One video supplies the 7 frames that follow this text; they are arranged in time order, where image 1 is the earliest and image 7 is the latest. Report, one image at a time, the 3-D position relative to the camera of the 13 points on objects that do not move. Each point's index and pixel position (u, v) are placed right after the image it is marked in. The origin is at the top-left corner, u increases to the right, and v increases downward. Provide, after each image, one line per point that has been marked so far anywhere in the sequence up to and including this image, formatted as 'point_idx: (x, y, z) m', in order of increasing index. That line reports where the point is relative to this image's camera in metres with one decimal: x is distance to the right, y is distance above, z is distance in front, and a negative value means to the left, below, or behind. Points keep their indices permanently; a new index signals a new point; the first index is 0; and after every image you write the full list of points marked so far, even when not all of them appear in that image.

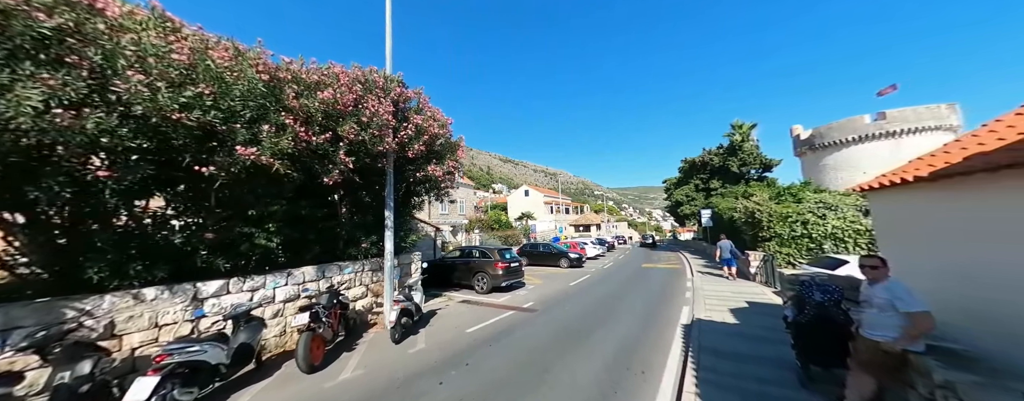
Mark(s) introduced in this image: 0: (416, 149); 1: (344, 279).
0: (-2.4, +1.3, +7.4) m
1: (-3.7, -1.7, +6.4) m
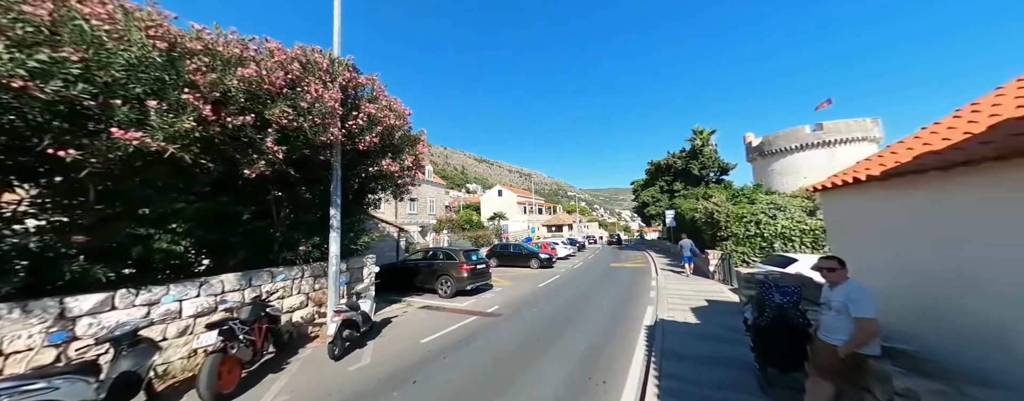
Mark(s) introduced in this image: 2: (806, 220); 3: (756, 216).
0: (-3.3, +1.4, +6.7) m
1: (-4.5, -1.7, +5.6) m
2: (+11.6, -0.8, +11.6) m
3: (+10.5, -0.7, +12.6) m
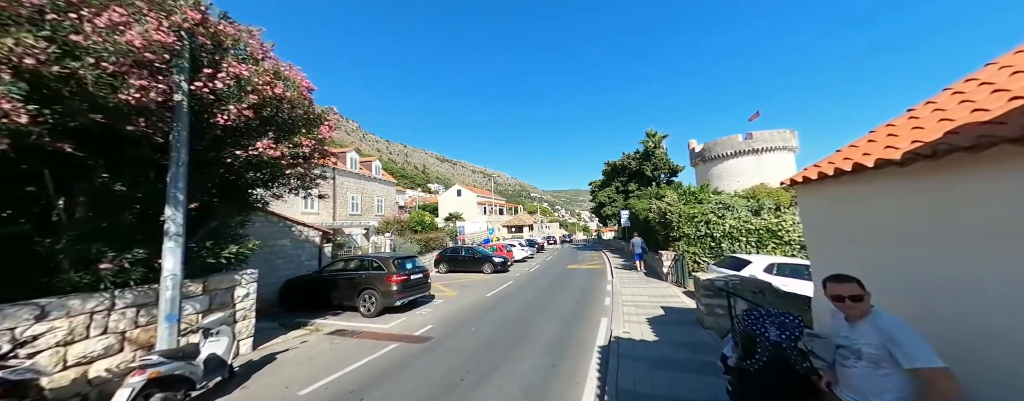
0: (-4.6, +1.4, +4.8) m
1: (-5.7, -1.6, +3.6) m
2: (+9.5, -0.8, +11.6) m
3: (+8.3, -0.7, +12.4) m
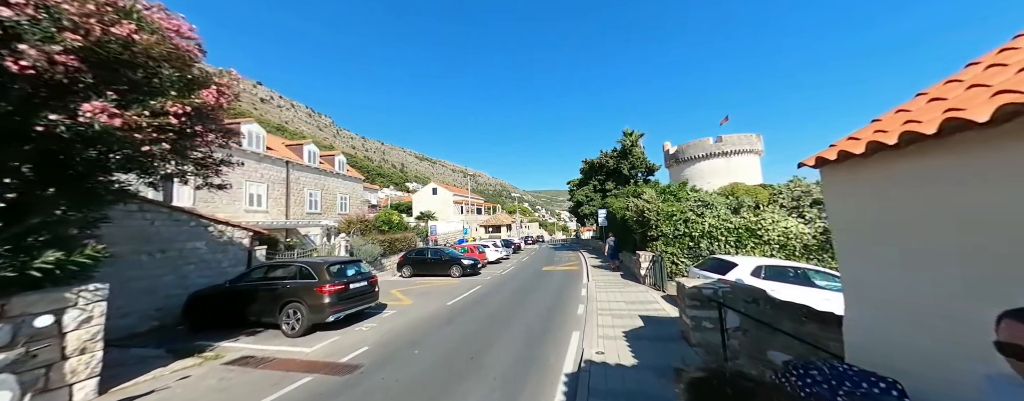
0: (-5.4, +1.6, +3.3) m
1: (-6.4, -1.4, +2.0) m
2: (+8.3, -0.7, +11.0) m
3: (+7.0, -0.6, +11.8) m
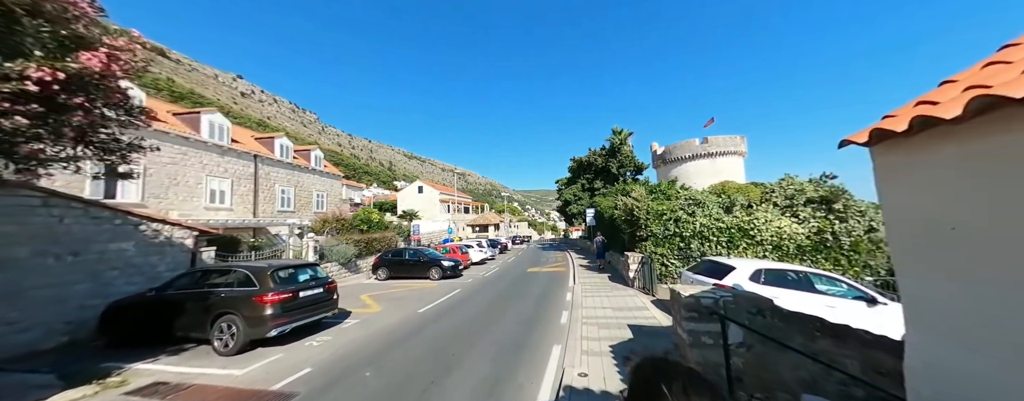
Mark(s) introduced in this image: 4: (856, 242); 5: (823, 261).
0: (-5.8, +1.7, +2.3) m
1: (-6.8, -1.3, +0.9) m
2: (+7.6, -0.6, +10.4) m
3: (+6.3, -0.5, +11.2) m
4: (+10.9, -1.3, +9.2) m
5: (+10.2, -2.0, +9.5) m
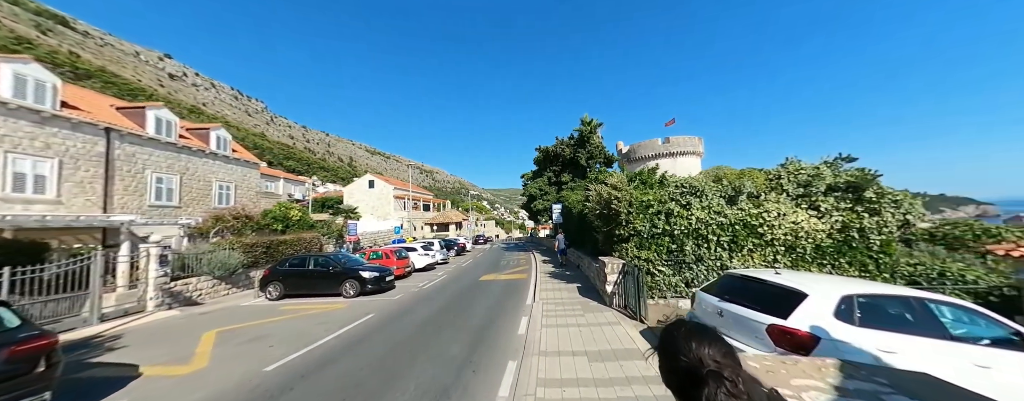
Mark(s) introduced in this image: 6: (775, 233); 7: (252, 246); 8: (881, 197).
0: (-6.6, +2.1, -1.6) m
1: (-7.4, -1.0, -3.0) m
2: (+5.8, -0.3, +8.0) m
3: (+4.5, -0.1, +8.6) m
4: (+9.2, -1.0, +7.1) m
5: (+8.5, -1.7, +7.3) m
6: (+6.9, -0.8, +7.6) m
7: (-11.5, -2.0, +12.8) m
8: (+9.1, +0.1, +7.2) m
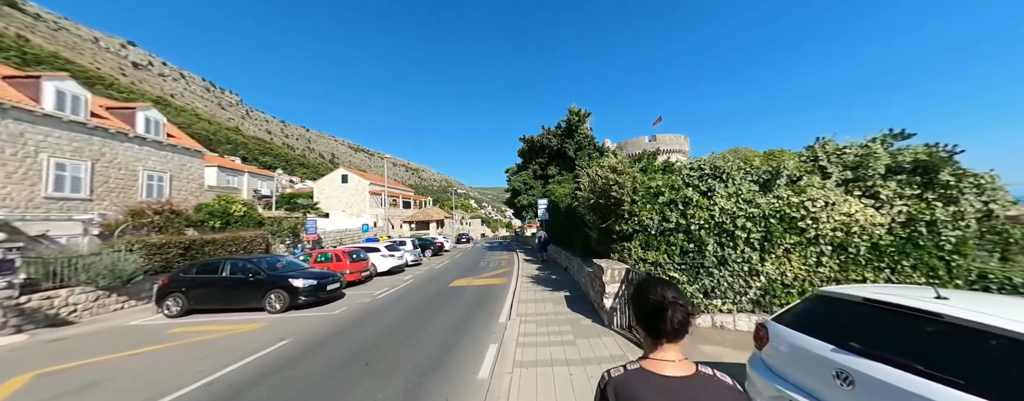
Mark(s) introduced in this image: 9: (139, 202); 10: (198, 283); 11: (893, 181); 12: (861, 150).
0: (-6.9, +2.4, -3.9) m
1: (-7.6, -0.7, -5.4) m
2: (+5.2, 0.0, +6.2) m
3: (+3.8, +0.2, +6.7) m
4: (+8.6, -0.7, +5.4) m
5: (+7.8, -1.4, +5.6) m
6: (+6.2, -0.5, +5.8) m
7: (-12.4, -1.7, +10.3) m
8: (+8.5, +0.4, +5.5) m
9: (-20.4, 0.0, +15.9) m
10: (-8.9, -2.3, +8.2) m
11: (+7.8, +0.4, +6.0) m
12: (+7.8, +1.1, +6.5) m
